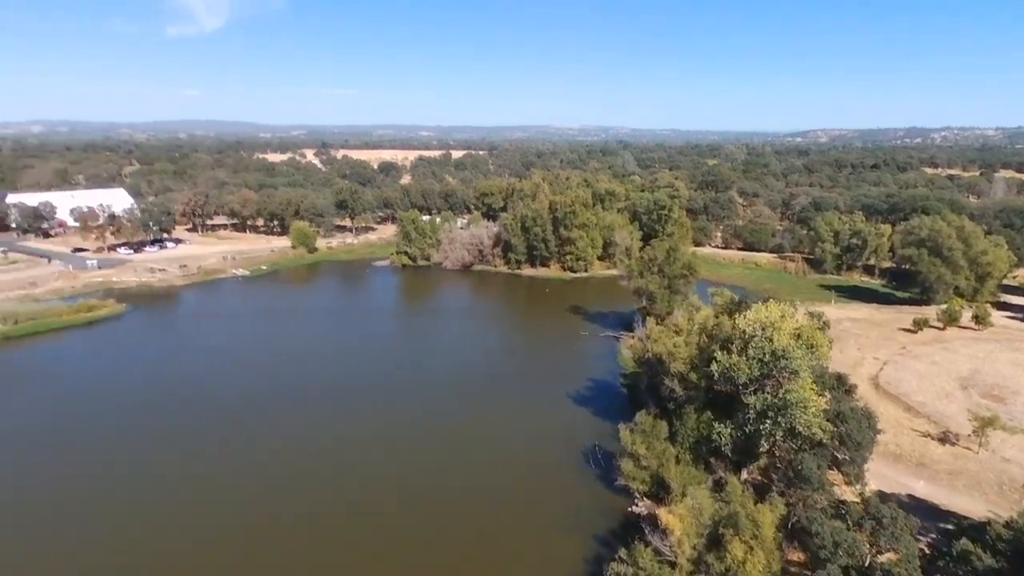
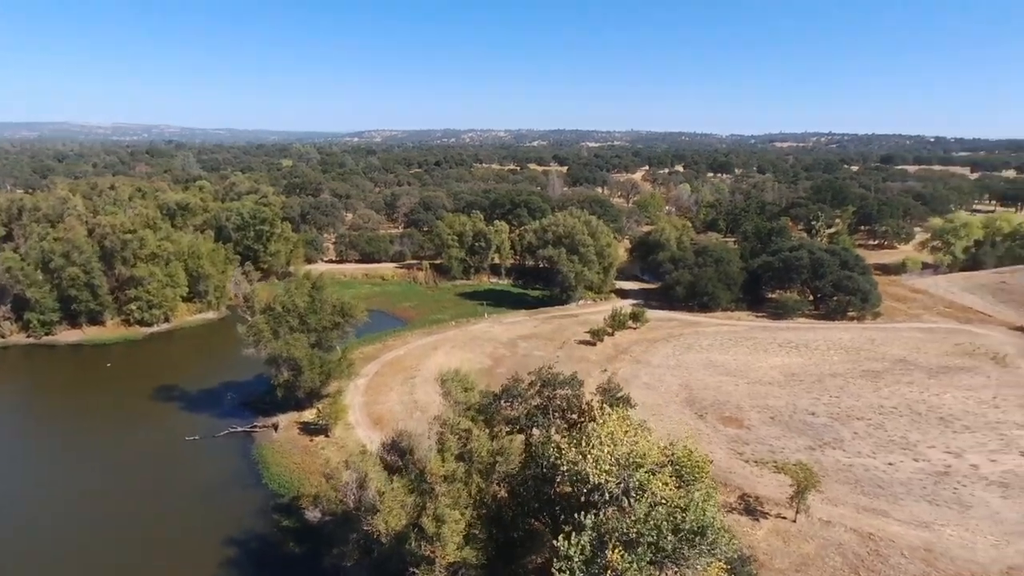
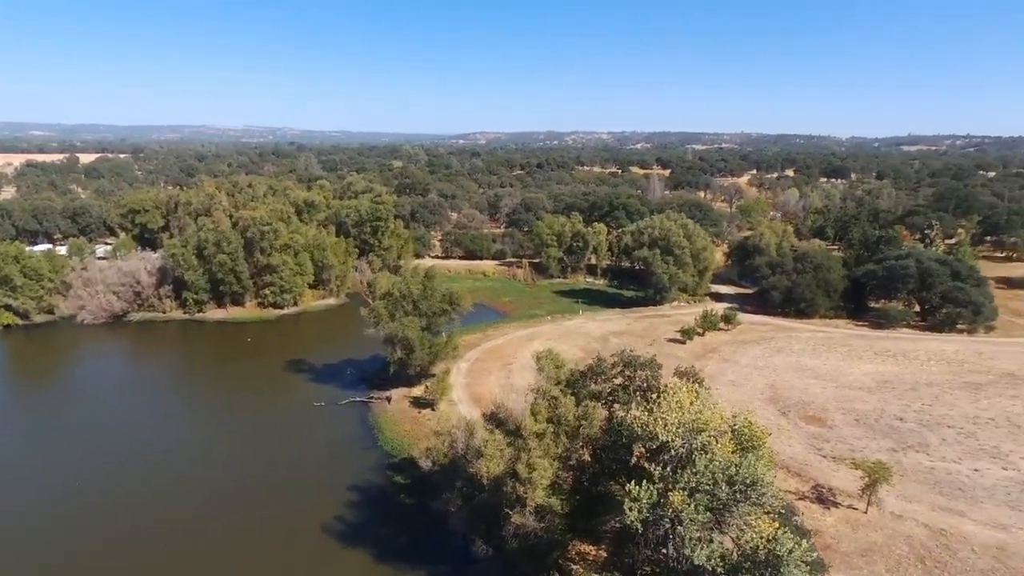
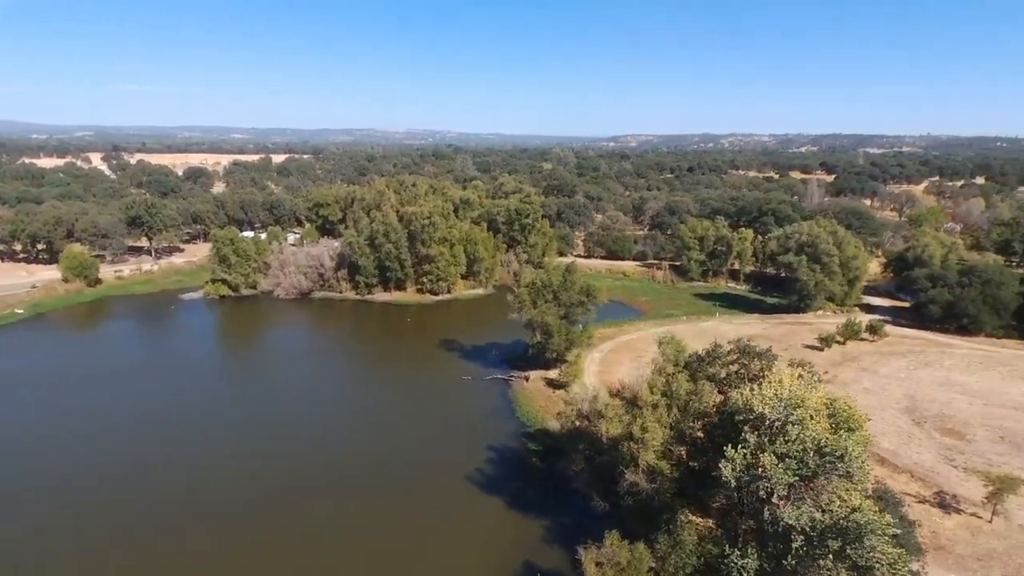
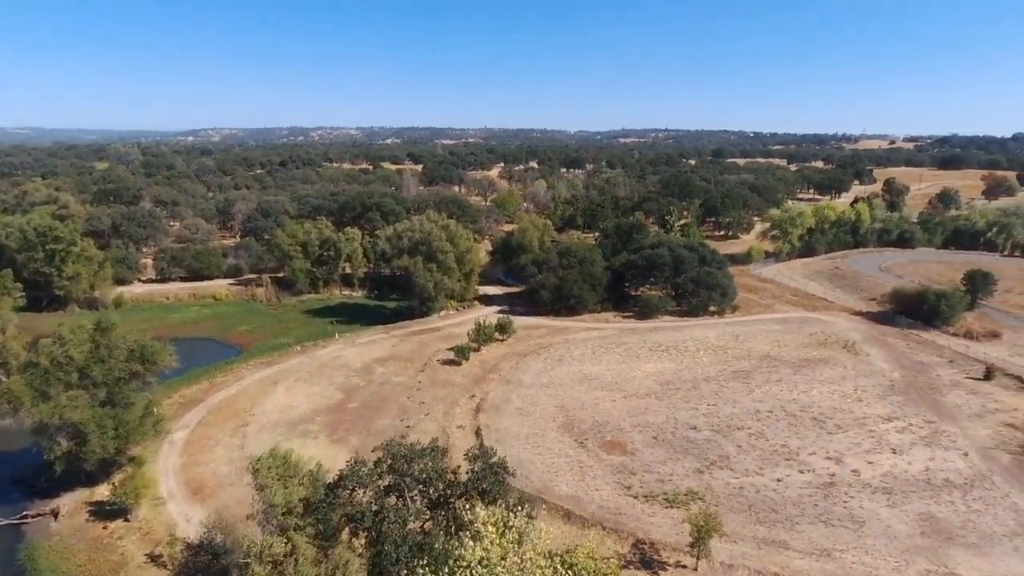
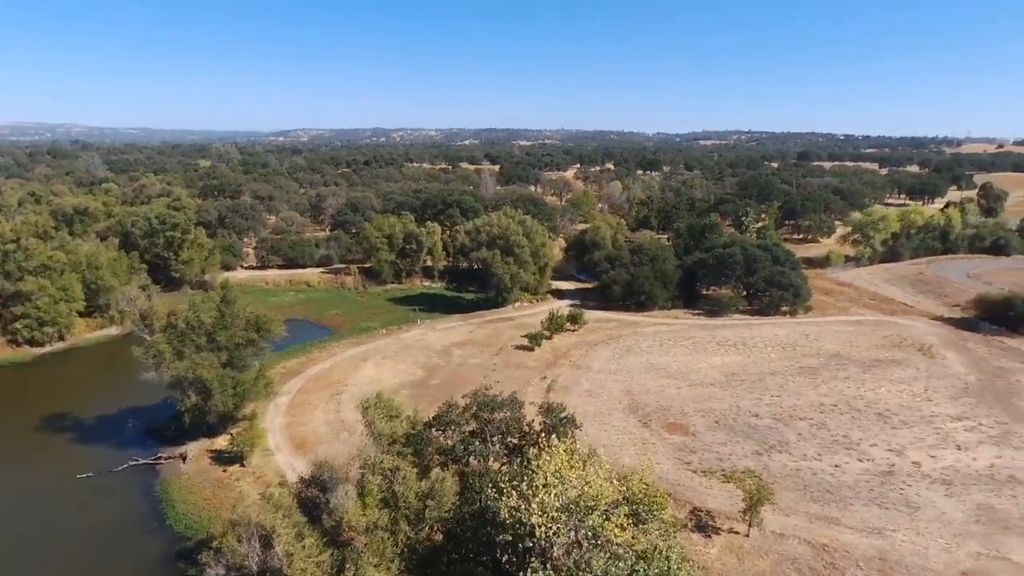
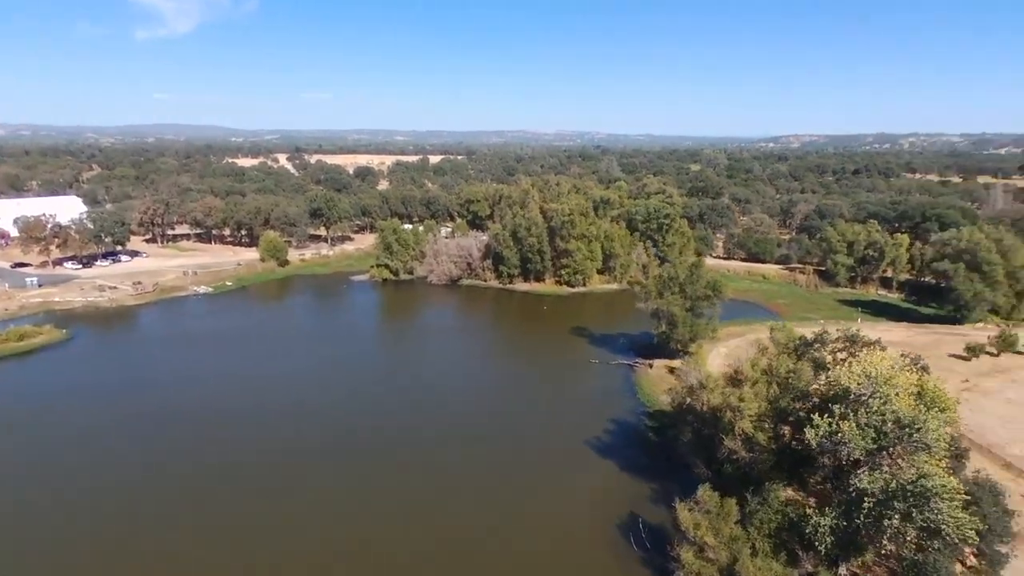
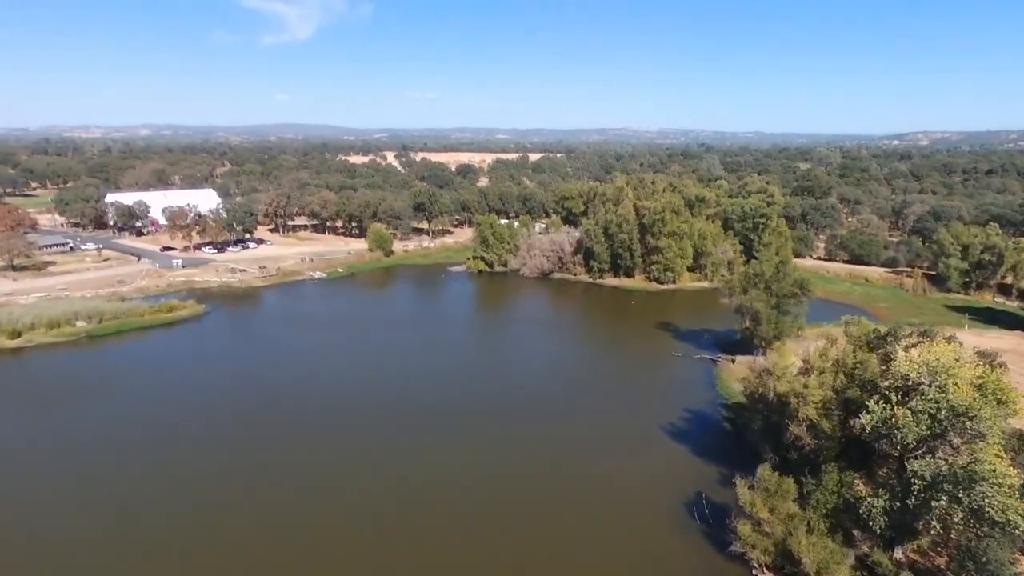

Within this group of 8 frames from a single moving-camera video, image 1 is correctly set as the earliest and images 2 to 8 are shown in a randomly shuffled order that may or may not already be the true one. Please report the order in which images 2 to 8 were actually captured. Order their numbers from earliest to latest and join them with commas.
8, 7, 4, 3, 2, 6, 5
